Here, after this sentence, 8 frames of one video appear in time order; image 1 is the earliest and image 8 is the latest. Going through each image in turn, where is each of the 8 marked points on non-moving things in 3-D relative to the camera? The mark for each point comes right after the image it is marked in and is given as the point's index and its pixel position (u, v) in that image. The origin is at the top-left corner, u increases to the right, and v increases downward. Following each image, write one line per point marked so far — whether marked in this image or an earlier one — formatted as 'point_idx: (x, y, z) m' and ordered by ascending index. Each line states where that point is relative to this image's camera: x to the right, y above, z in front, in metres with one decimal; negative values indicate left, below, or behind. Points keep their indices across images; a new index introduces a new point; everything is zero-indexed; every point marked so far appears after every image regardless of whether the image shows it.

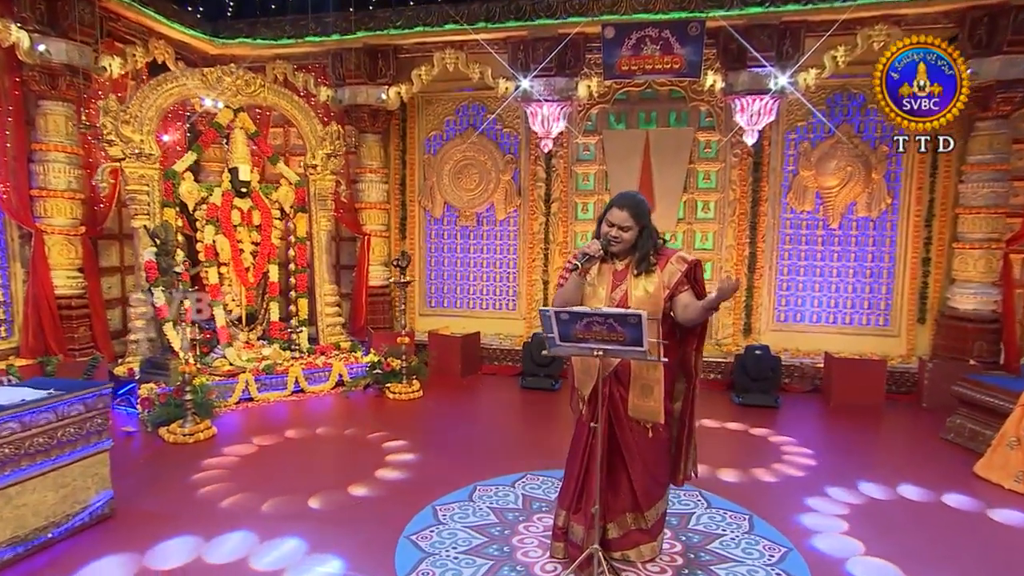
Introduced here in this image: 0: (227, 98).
0: (-2.1, +1.4, +6.4) m
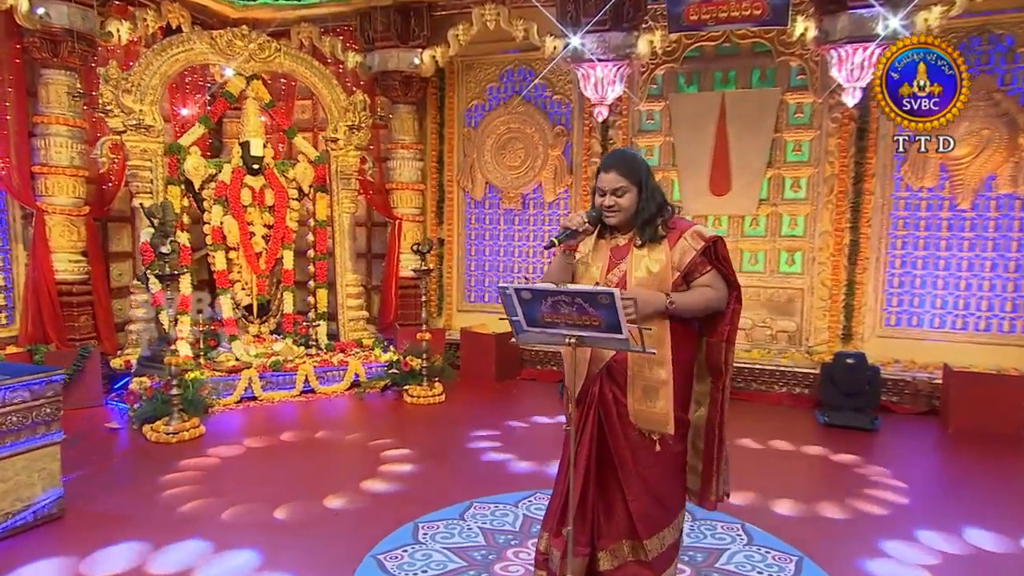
0: (-1.8, +1.5, +5.8) m
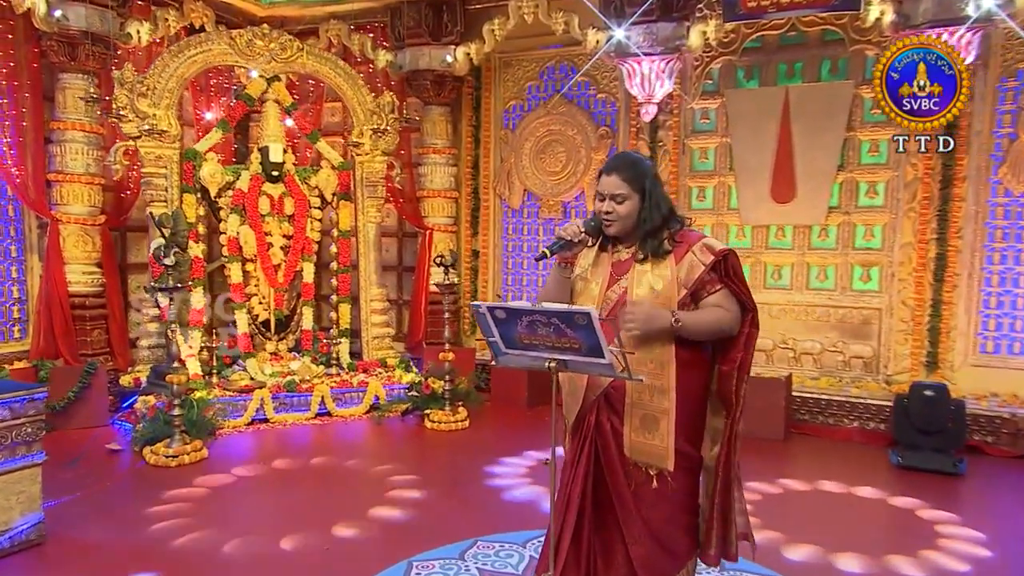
0: (-1.6, +1.4, +5.5) m
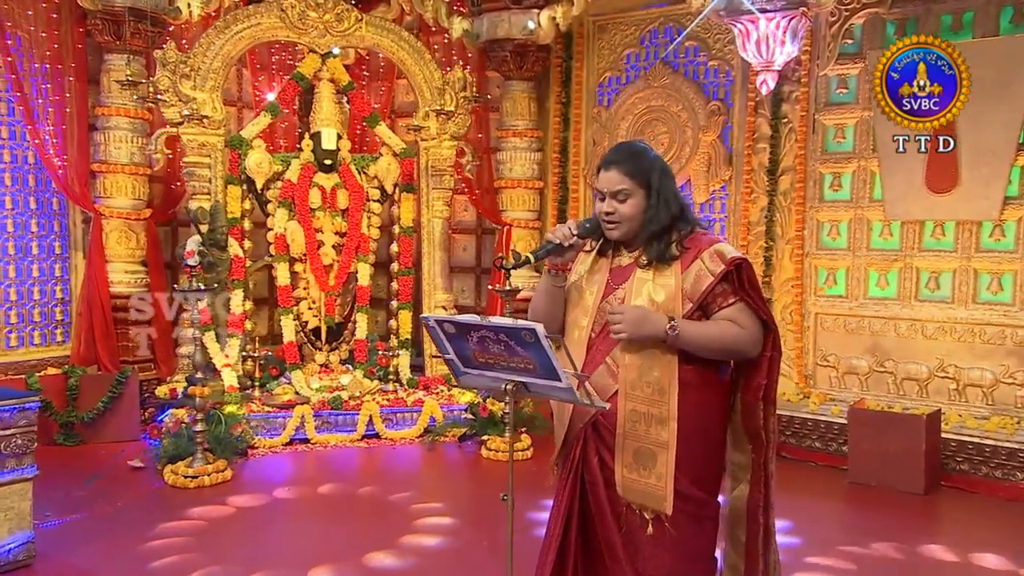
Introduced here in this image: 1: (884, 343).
0: (-1.1, +1.4, +4.8) m
1: (+2.0, -0.3, +4.5) m
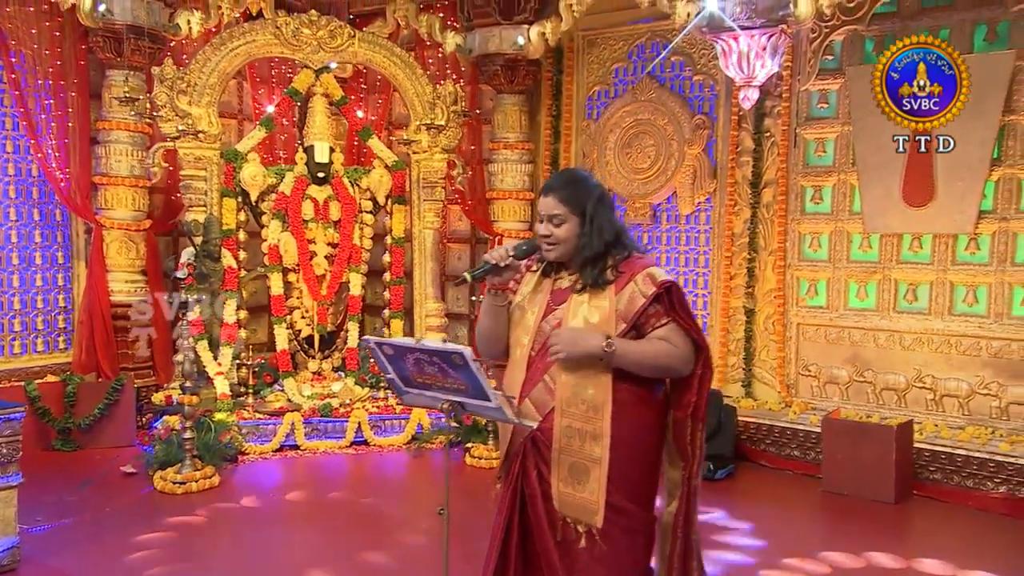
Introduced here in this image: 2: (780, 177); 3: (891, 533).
0: (-1.2, +1.4, +5.0) m
1: (+1.9, -0.4, +4.6) m
2: (+1.5, +0.6, +4.8) m
3: (+1.6, -1.1, +3.7) m
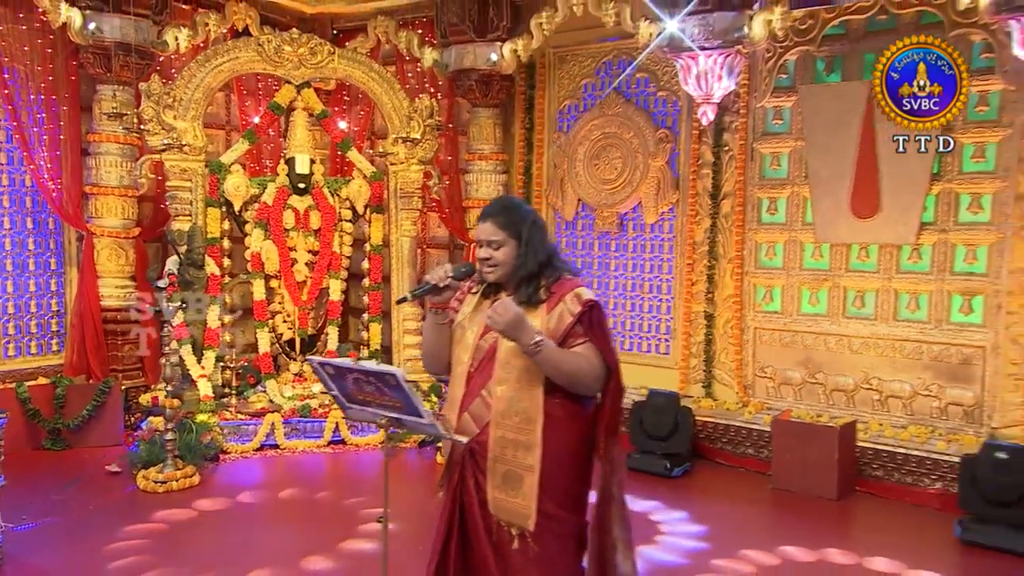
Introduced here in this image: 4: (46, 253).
0: (-1.3, +1.3, +5.2) m
1: (+1.7, -0.4, +4.9) m
2: (+1.3, +0.6, +5.0) m
3: (+1.5, -1.1, +3.9) m
4: (-2.9, +0.2, +5.3) m
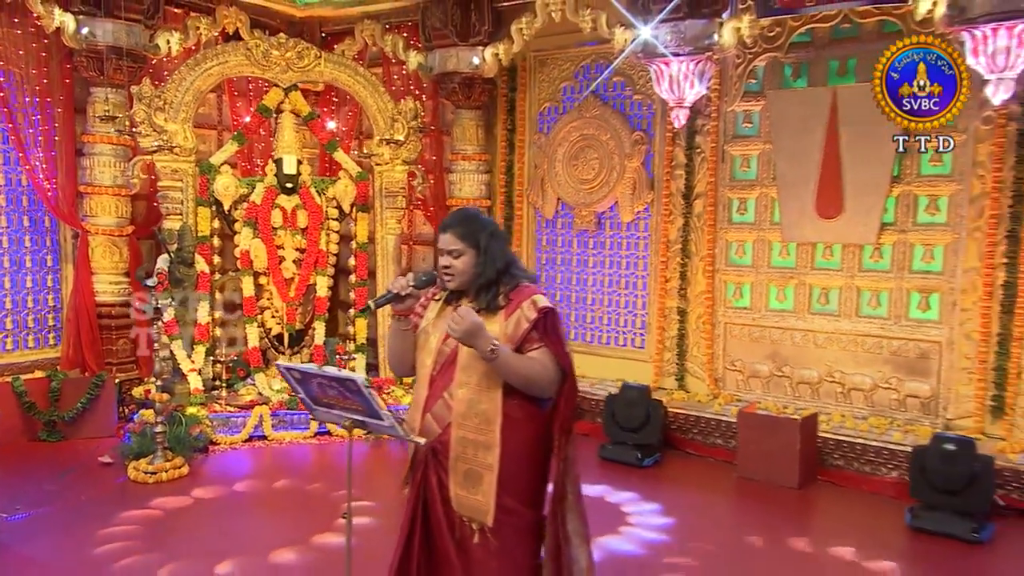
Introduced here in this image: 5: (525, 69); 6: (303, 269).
0: (-1.5, +1.3, +5.4) m
1: (+1.6, -0.4, +5.1) m
2: (+1.2, +0.6, +5.2) m
3: (+1.4, -1.1, +4.2) m
4: (-3.1, +0.2, +5.5) m
5: (+0.1, +1.5, +6.0) m
6: (-1.3, +0.1, +5.4) m
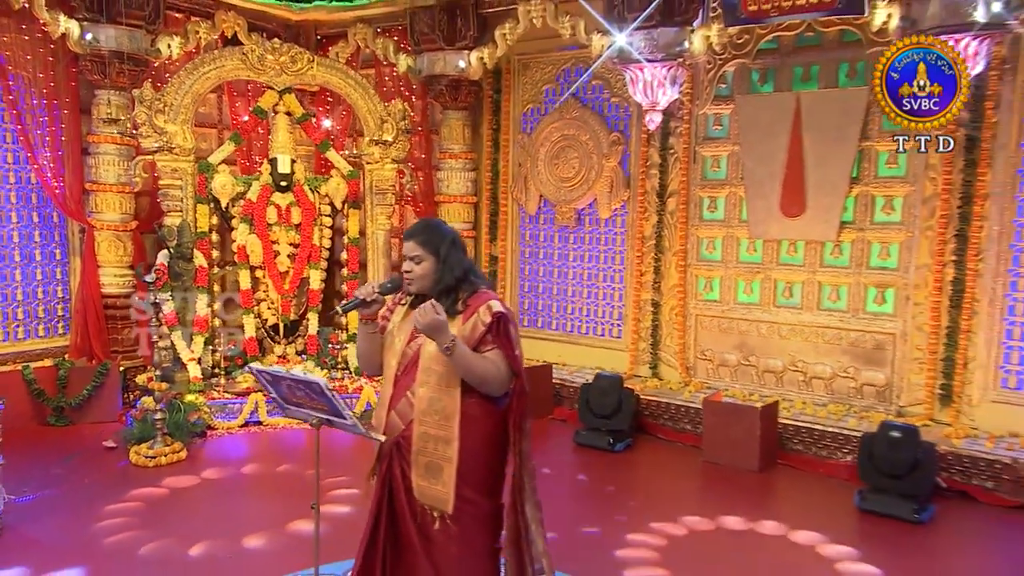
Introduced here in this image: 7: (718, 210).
0: (-1.6, +1.4, +5.6) m
1: (+1.5, -0.3, +5.4) m
2: (+1.1, +0.6, +5.5) m
3: (+1.2, -1.1, +4.5) m
4: (-3.2, +0.3, +5.8) m
5: (0.0, +1.6, +6.2) m
6: (-1.4, +0.2, +5.7) m
7: (+1.3, +0.5, +5.4) m
